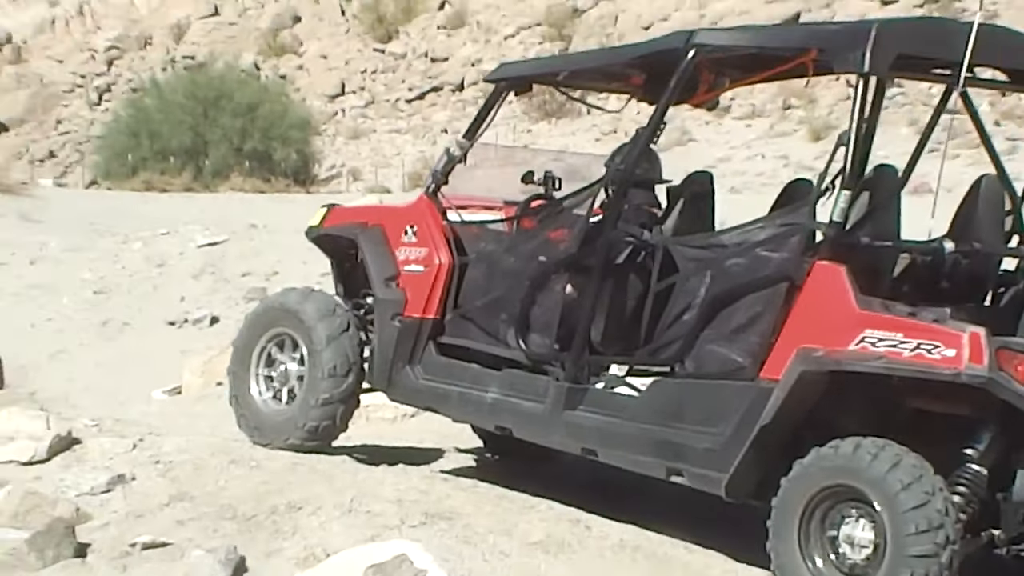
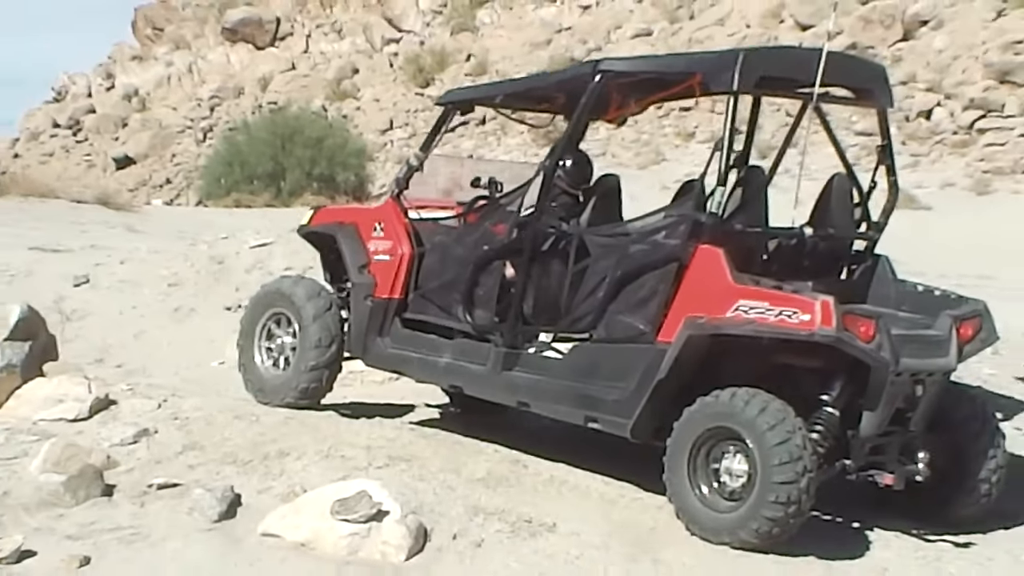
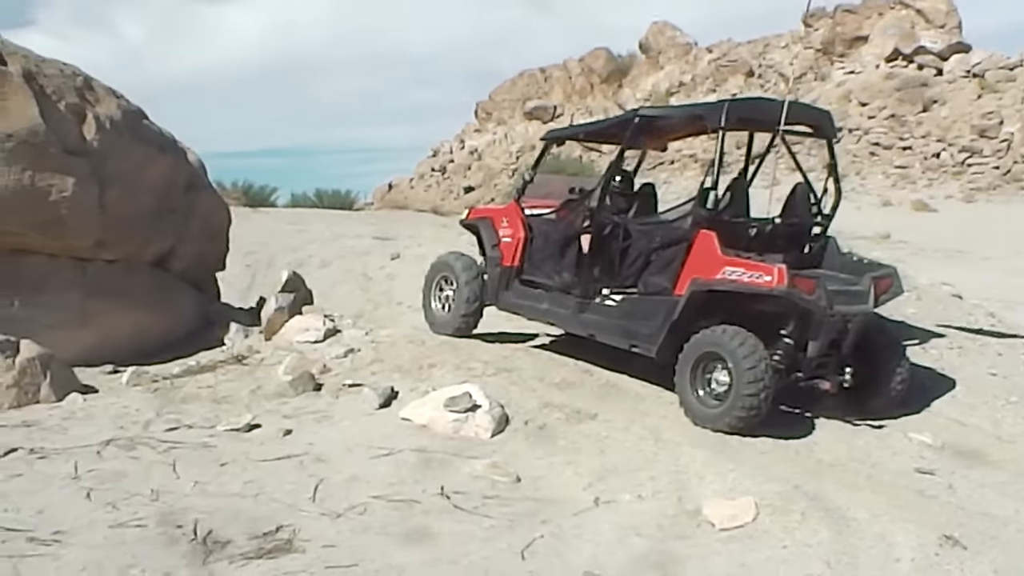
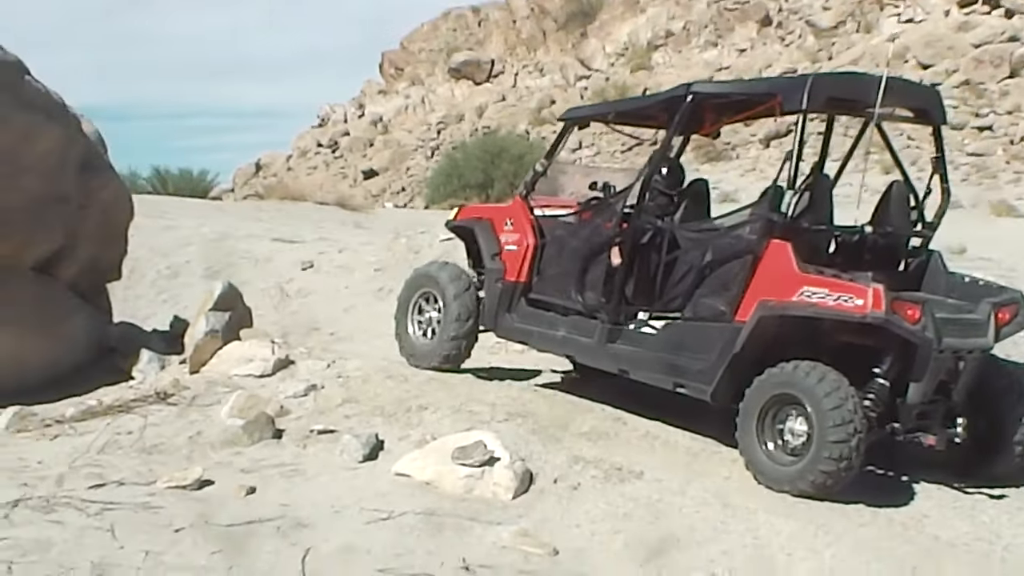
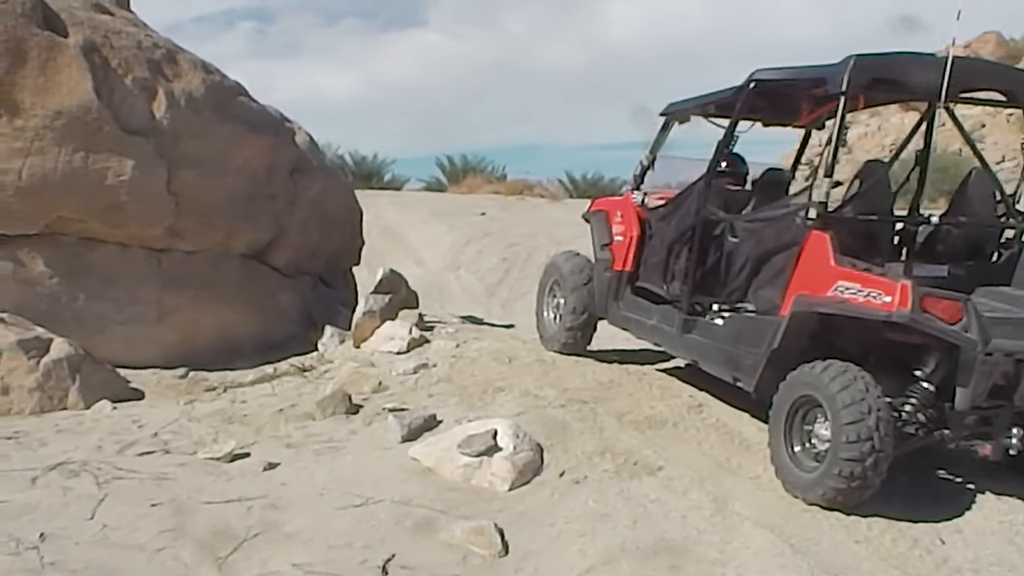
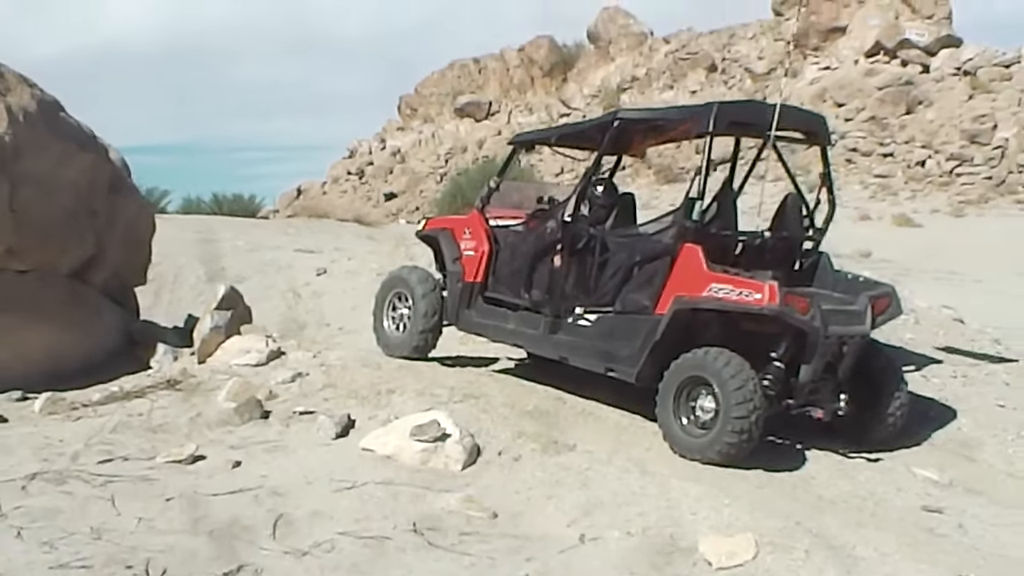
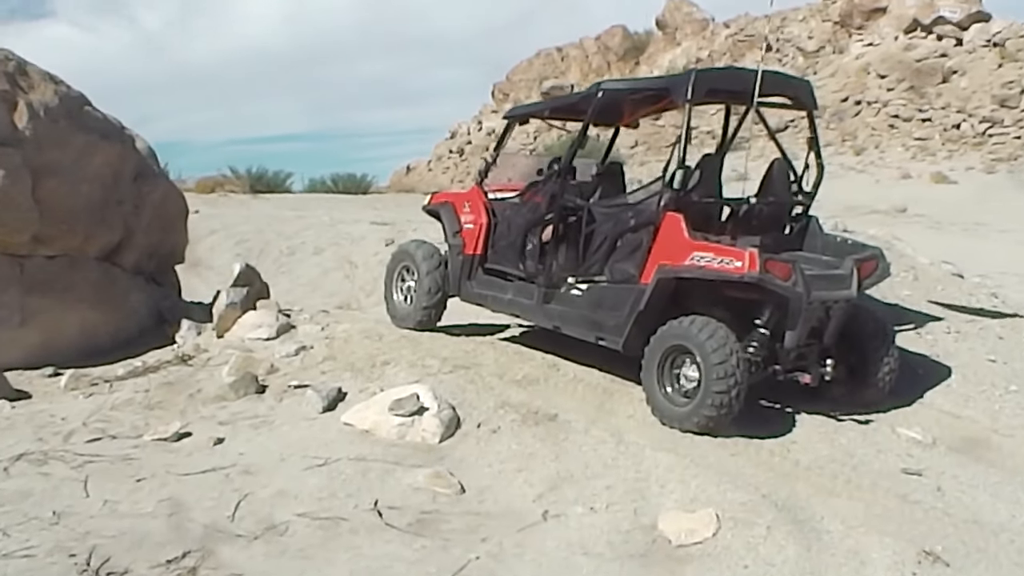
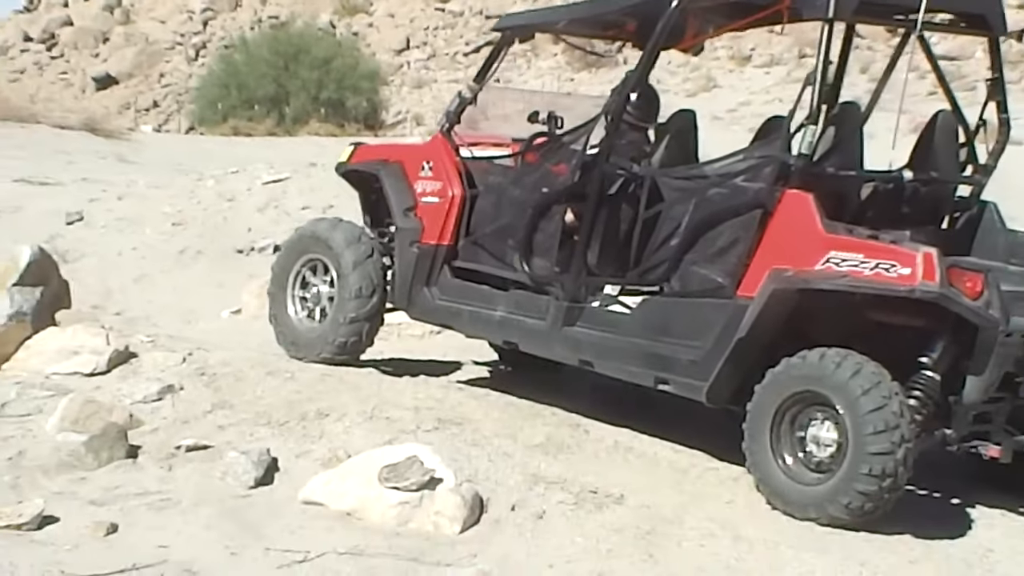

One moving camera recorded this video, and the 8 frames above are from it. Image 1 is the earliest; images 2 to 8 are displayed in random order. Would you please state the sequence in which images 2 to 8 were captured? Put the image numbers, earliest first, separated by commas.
8, 2, 4, 6, 3, 7, 5
